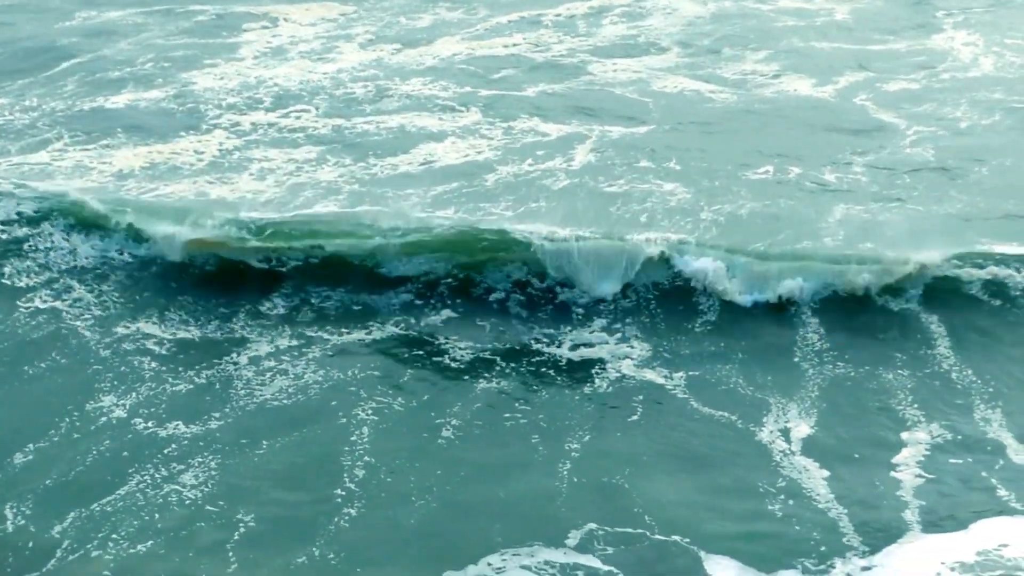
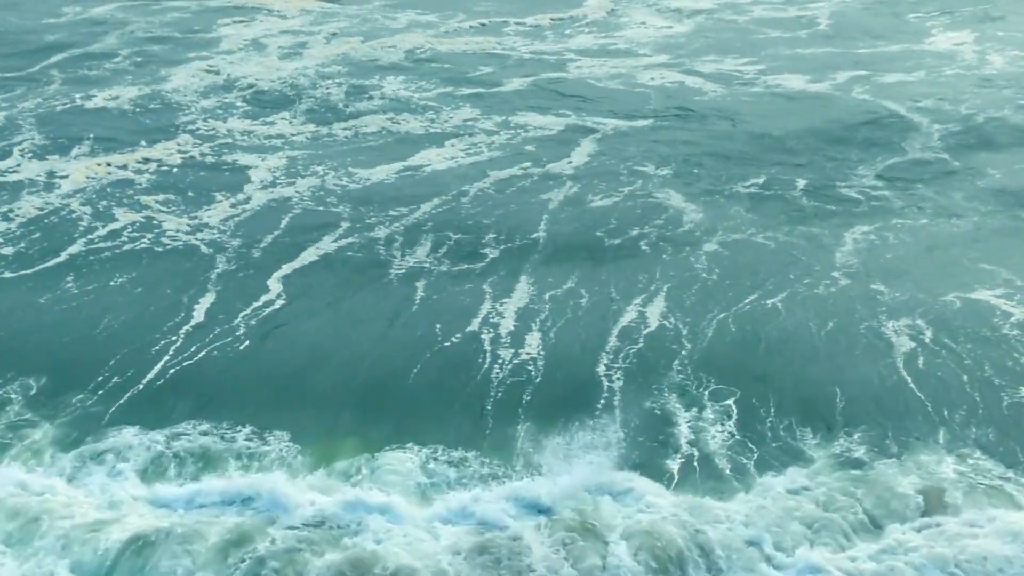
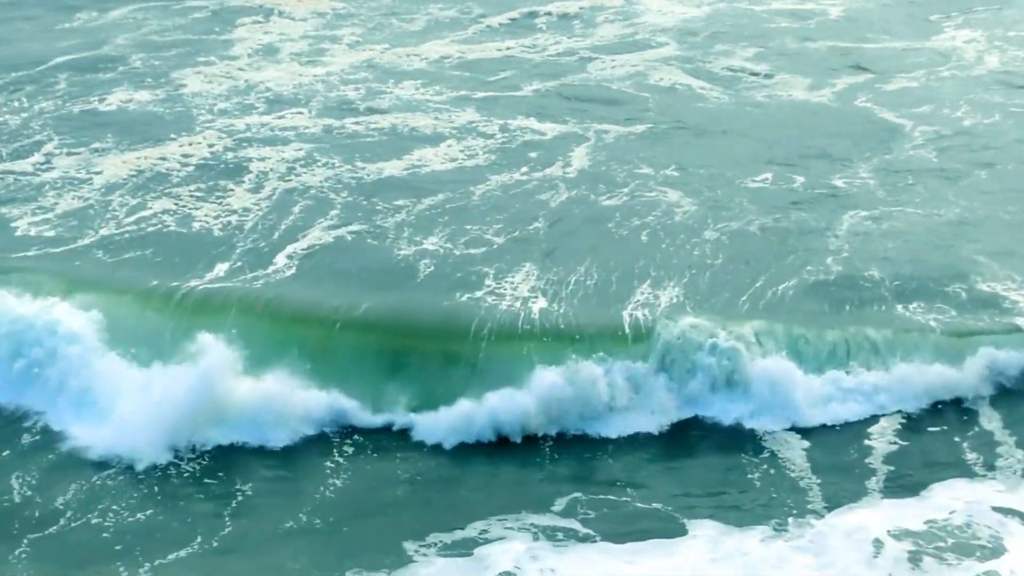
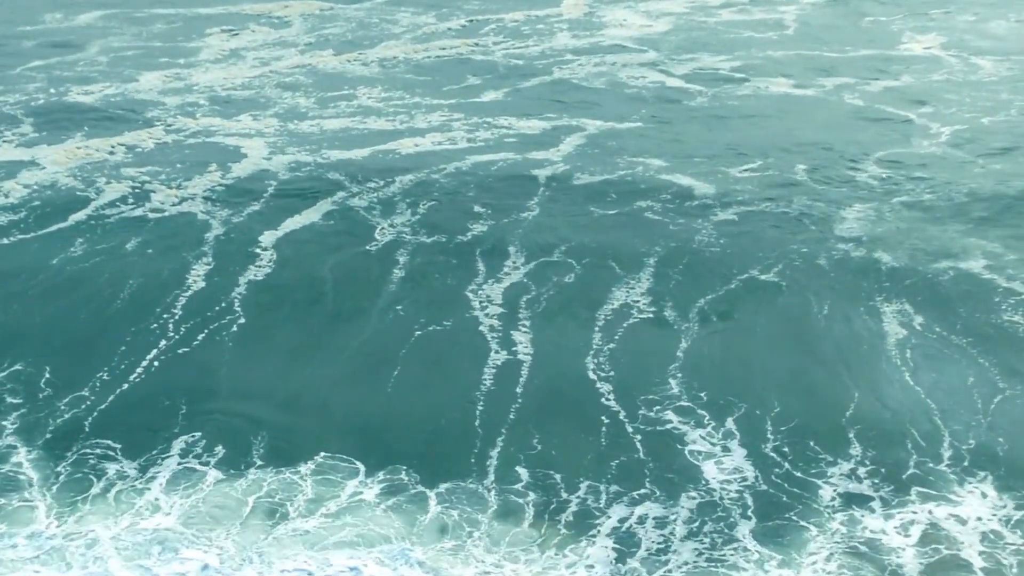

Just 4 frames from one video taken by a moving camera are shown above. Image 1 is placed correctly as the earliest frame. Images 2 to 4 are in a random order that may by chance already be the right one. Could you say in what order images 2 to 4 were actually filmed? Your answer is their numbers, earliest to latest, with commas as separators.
3, 2, 4
